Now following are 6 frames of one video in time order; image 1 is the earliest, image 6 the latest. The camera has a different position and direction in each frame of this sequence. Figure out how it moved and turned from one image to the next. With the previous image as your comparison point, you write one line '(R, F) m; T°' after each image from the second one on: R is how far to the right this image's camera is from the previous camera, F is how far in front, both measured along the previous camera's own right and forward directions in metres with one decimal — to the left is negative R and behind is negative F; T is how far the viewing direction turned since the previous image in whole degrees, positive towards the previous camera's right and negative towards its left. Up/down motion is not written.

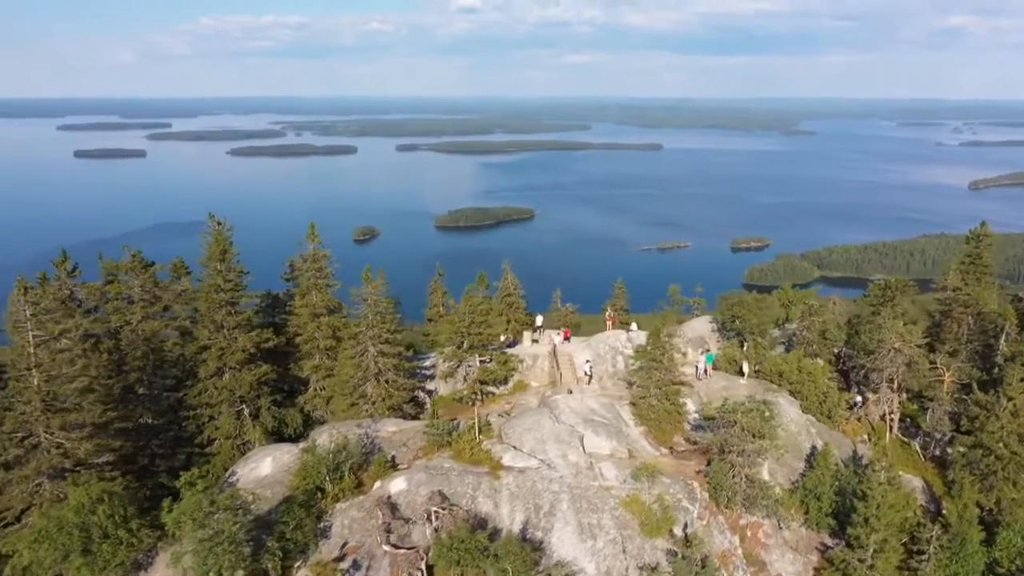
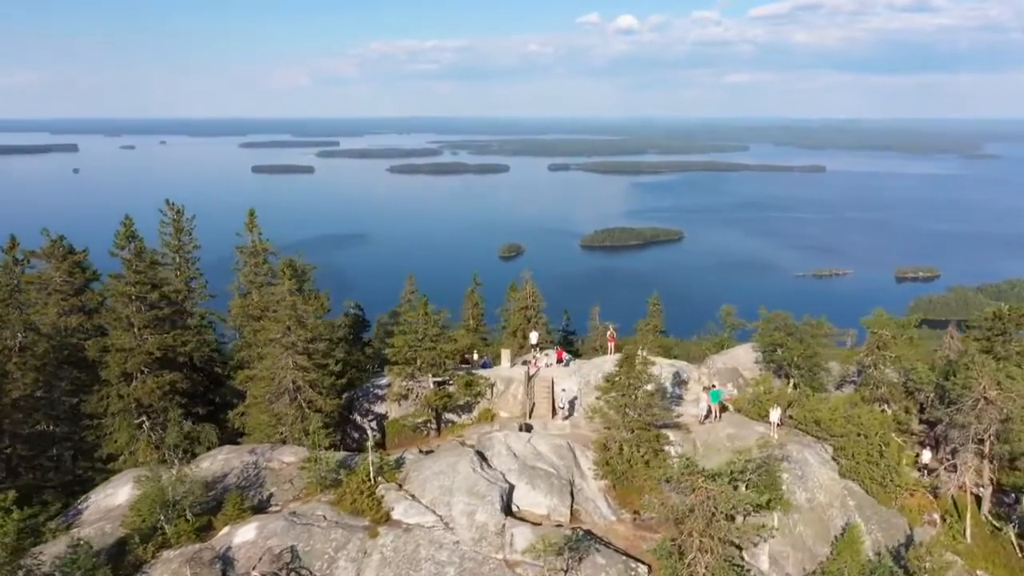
(+6.4, +7.0) m; -10°
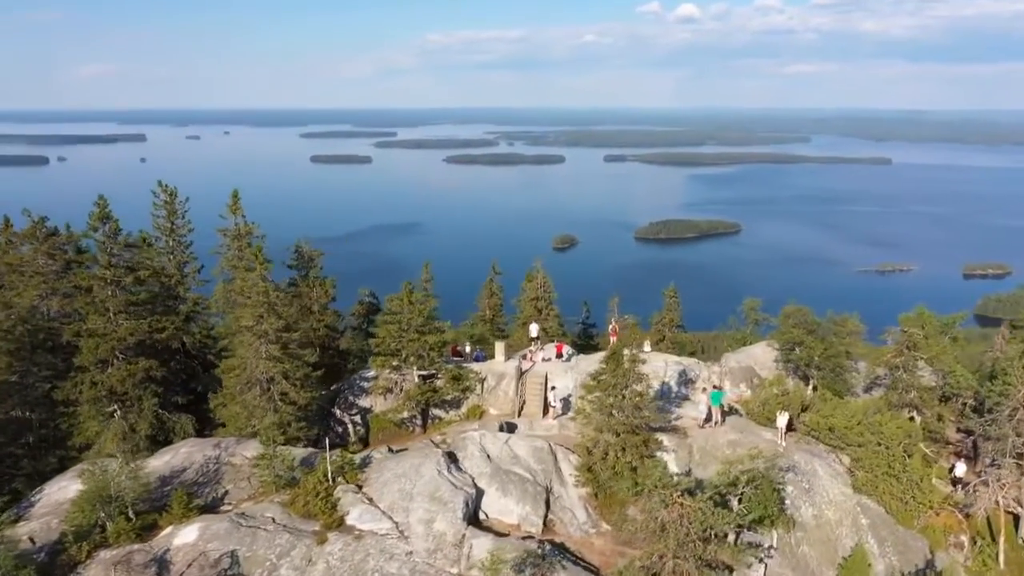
(+2.1, +2.0) m; -4°
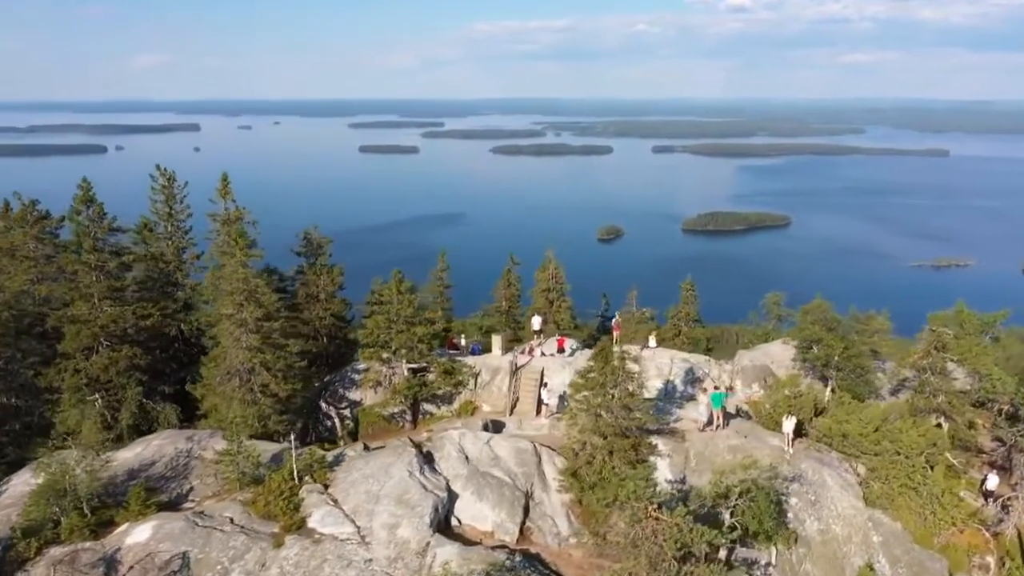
(+1.6, +1.5) m; -3°
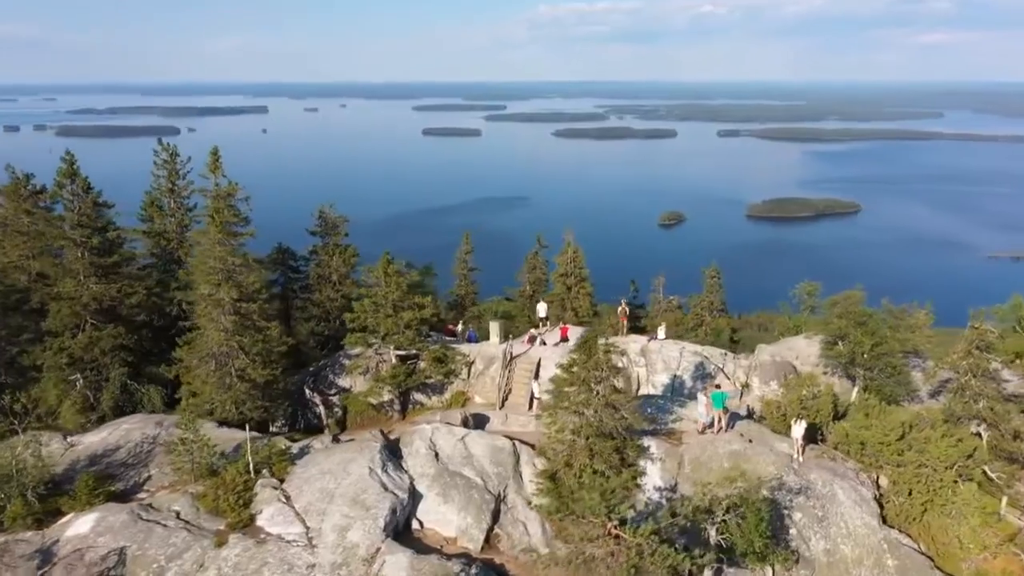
(+1.9, +1.8) m; -4°
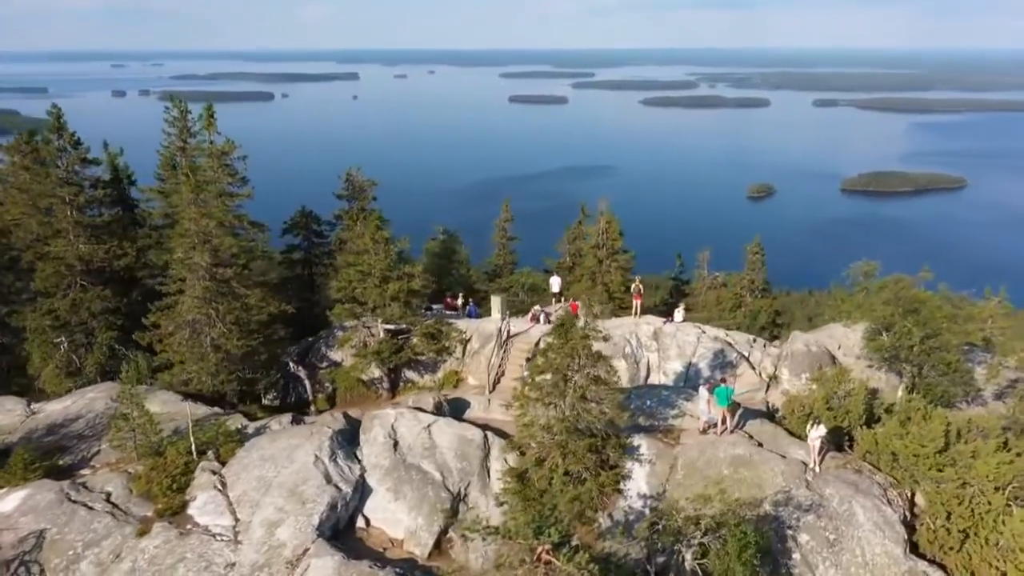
(+2.3, +2.4) m; -6°
